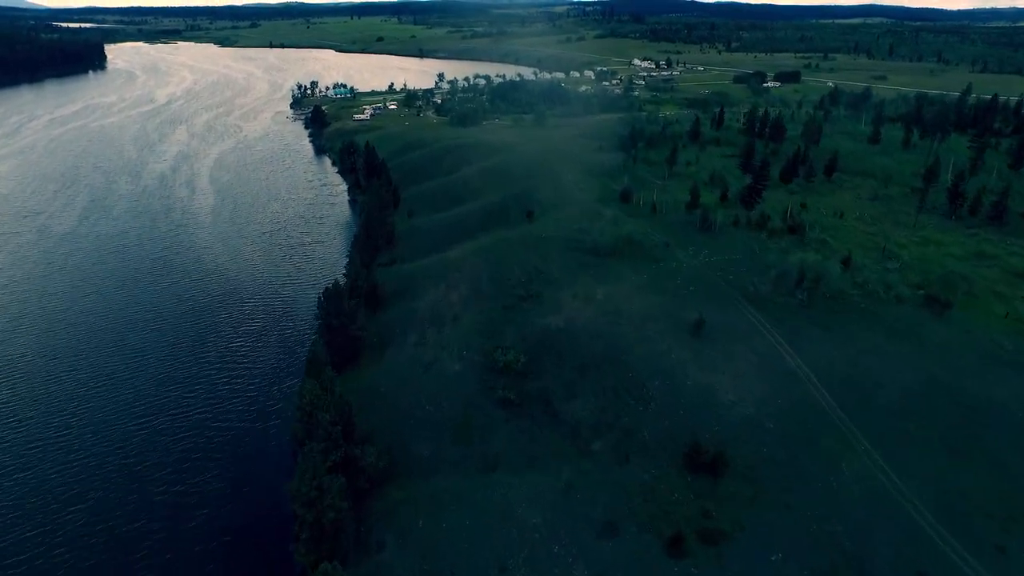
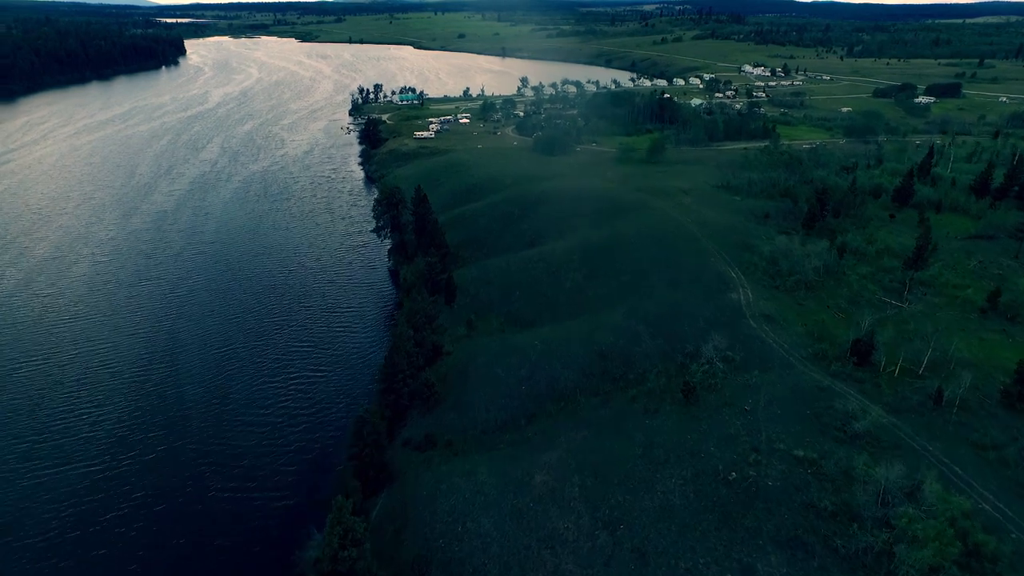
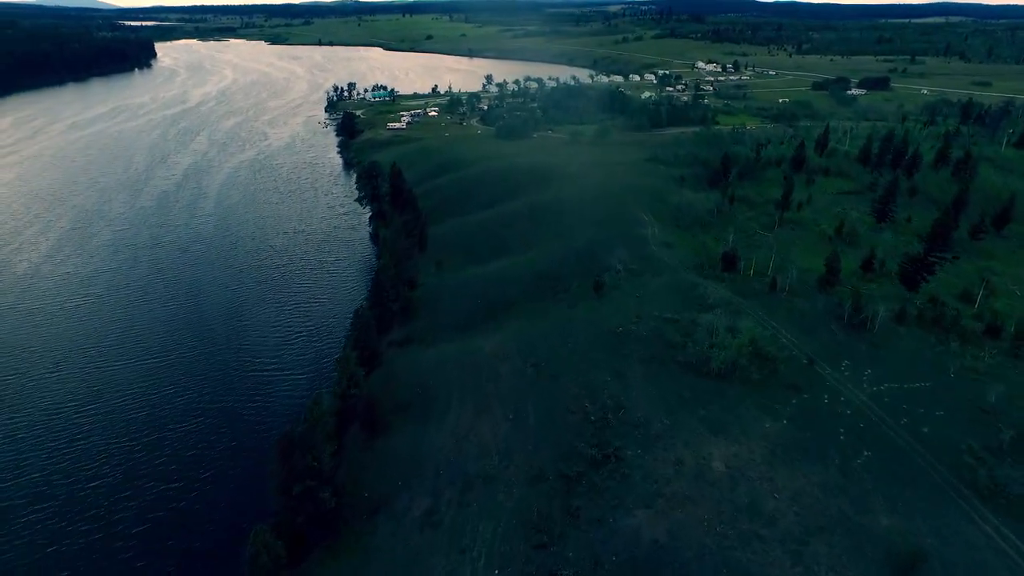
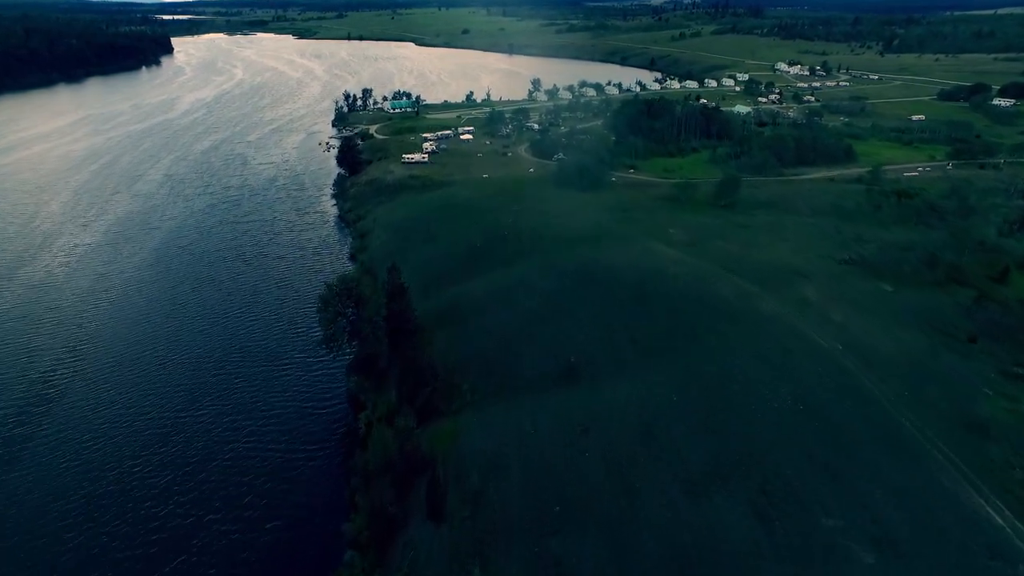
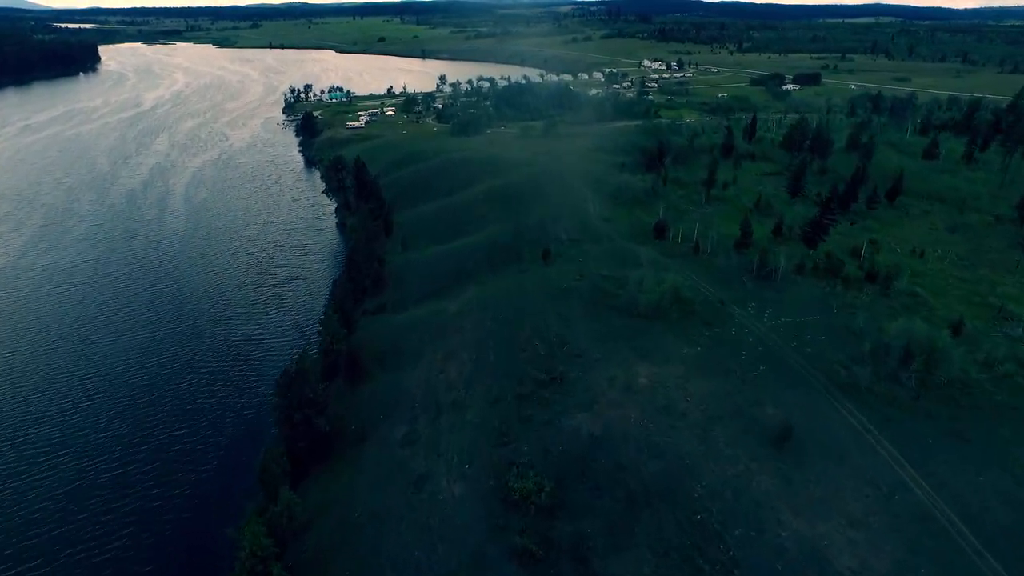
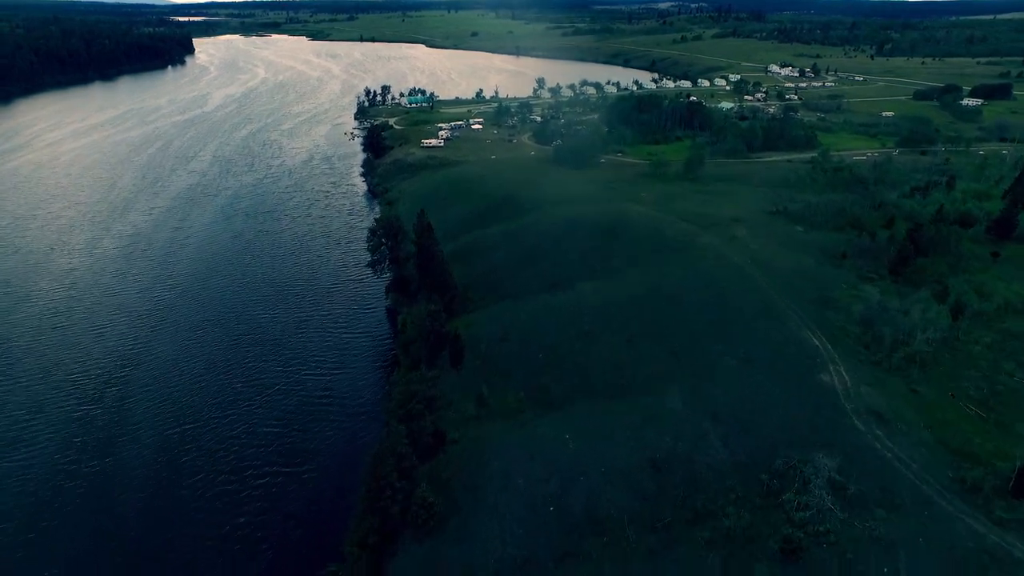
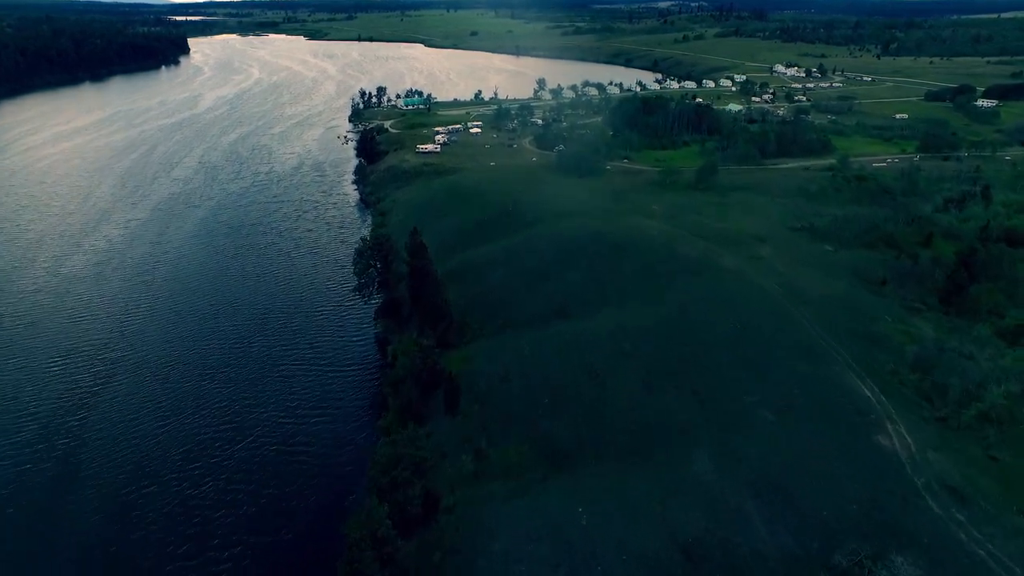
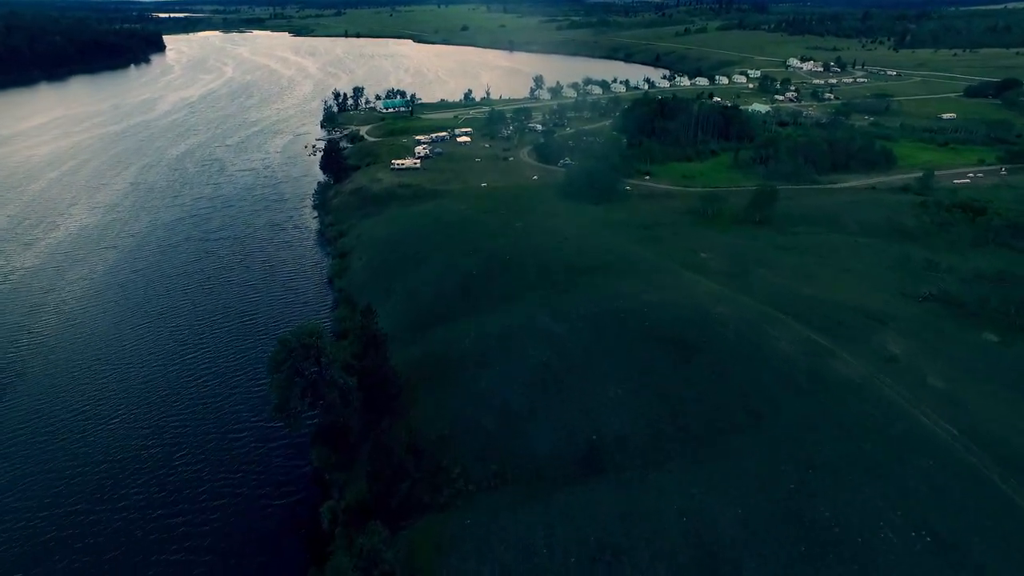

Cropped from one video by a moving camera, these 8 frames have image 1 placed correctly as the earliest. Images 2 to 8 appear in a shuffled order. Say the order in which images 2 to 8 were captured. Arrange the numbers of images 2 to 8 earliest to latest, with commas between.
5, 3, 2, 6, 7, 4, 8
